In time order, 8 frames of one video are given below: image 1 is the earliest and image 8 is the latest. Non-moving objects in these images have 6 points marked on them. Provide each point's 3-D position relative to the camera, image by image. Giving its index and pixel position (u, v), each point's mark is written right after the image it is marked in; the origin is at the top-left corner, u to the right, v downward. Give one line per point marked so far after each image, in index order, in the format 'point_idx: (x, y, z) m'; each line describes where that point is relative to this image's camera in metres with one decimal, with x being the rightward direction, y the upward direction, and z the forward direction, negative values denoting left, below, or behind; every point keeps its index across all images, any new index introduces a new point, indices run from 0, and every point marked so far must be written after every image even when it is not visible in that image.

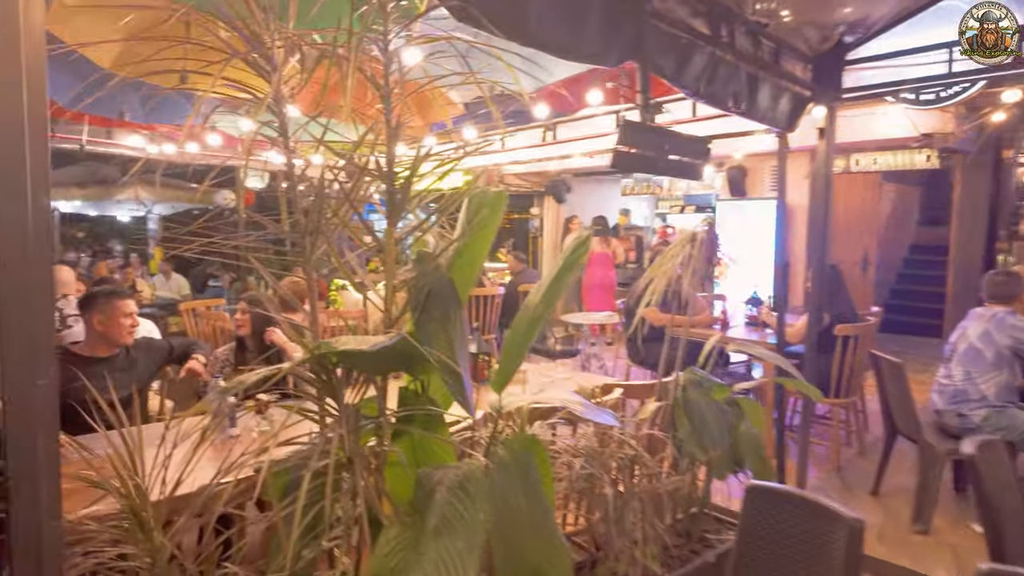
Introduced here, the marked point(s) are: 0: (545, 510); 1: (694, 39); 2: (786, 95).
0: (+0.1, -0.5, +1.4) m
1: (+0.8, +1.1, +2.6) m
2: (+1.6, +1.1, +3.4) m
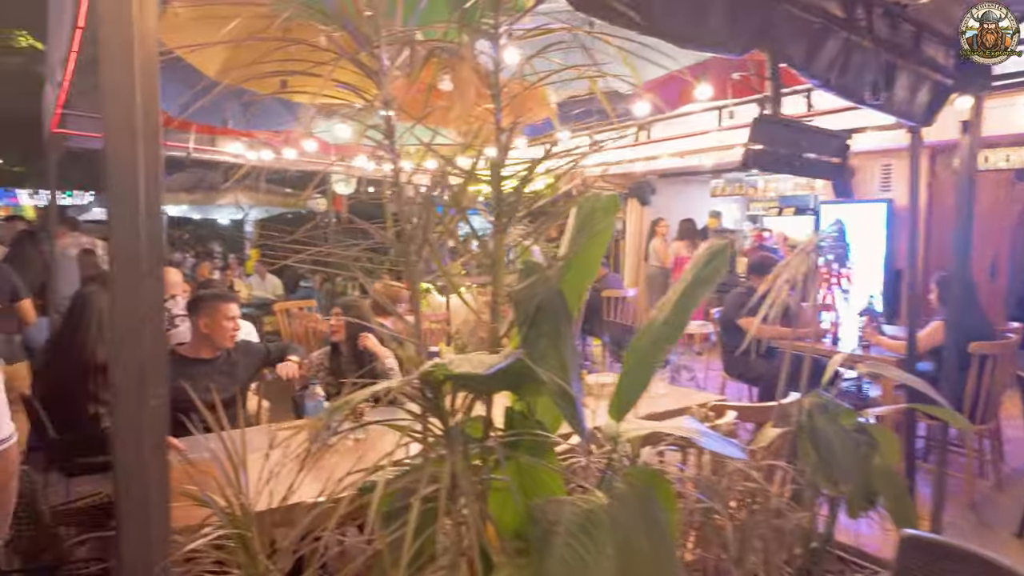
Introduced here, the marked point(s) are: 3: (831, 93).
0: (+0.3, -0.5, +1.2) m
1: (+1.2, +1.0, +2.4) m
2: (+2.1, +1.0, +3.0) m
3: (+1.3, +0.8, +2.5) m
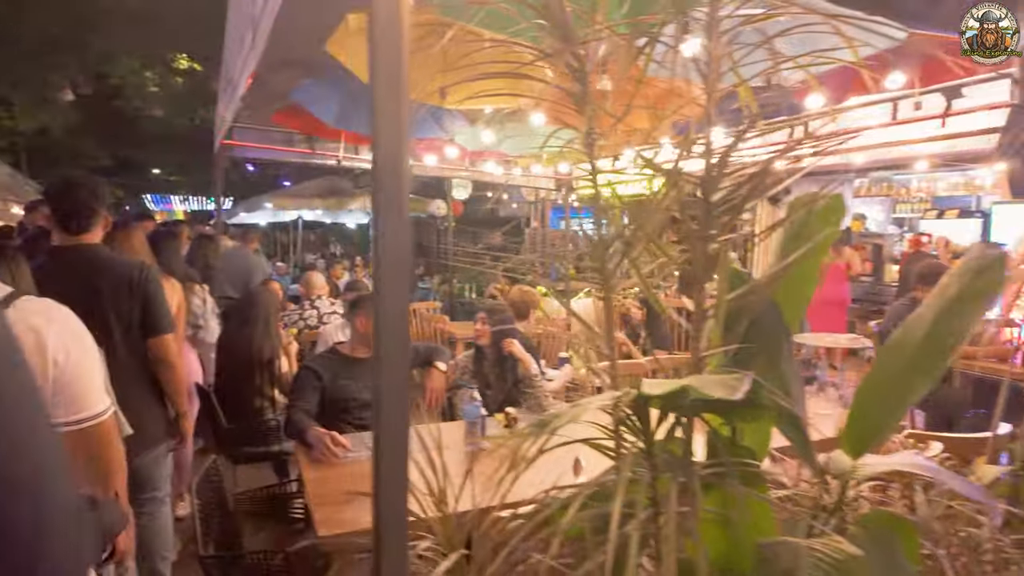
0: (+0.7, -0.6, +1.0) m
1: (+1.8, +1.0, +2.0) m
2: (+2.8, +0.9, +2.5) m
3: (+1.9, +0.8, +2.2) m
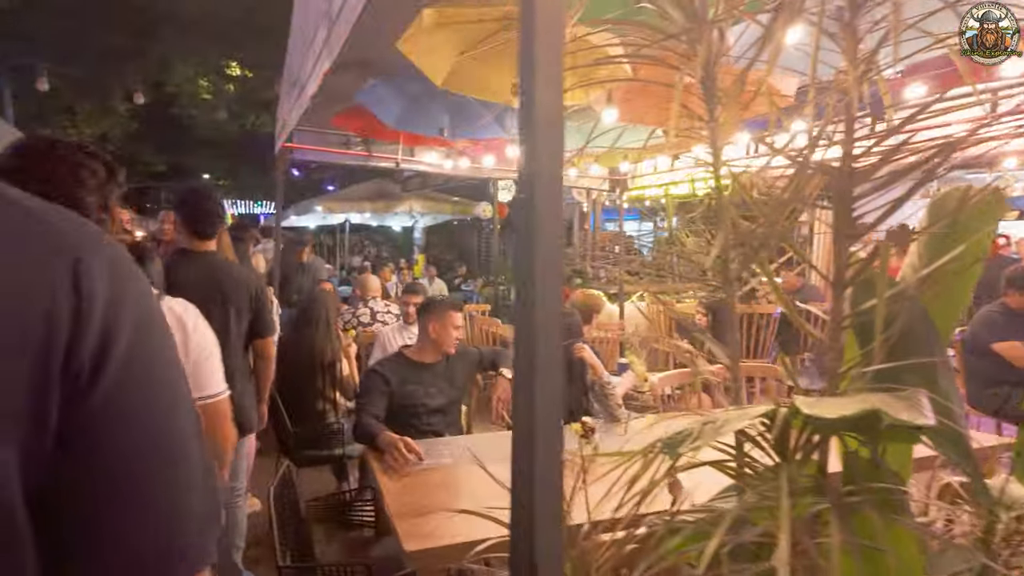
0: (+0.9, -0.6, +0.9) m
1: (+2.1, +1.0, +1.8) m
2: (+3.1, +0.9, +2.3) m
3: (+2.2, +0.7, +1.9) m
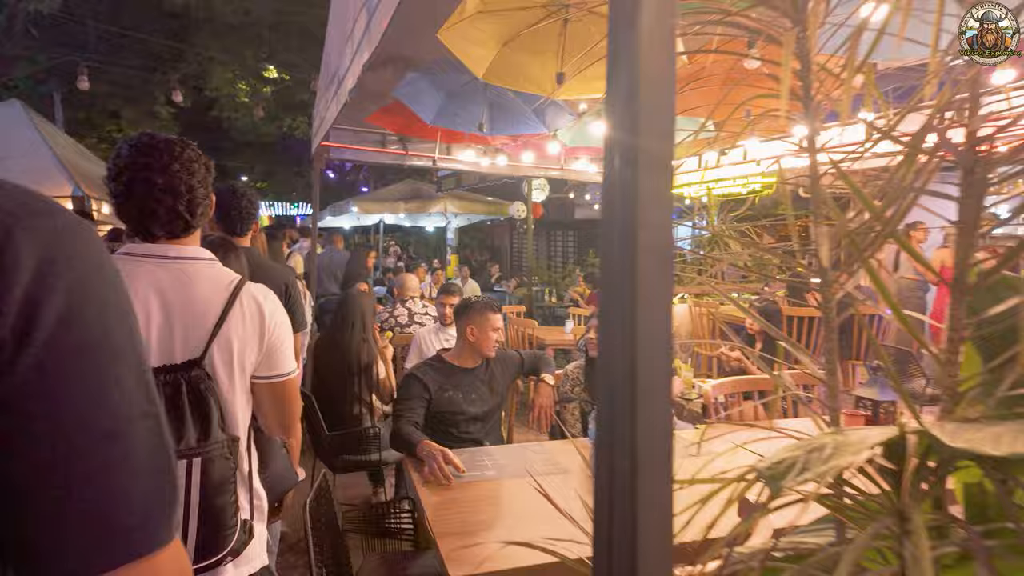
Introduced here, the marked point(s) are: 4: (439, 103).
0: (+1.0, -0.6, +0.7) m
1: (+2.3, +1.0, +1.6) m
2: (+3.2, +0.9, +2.0) m
3: (+2.4, +0.7, +1.7) m
4: (-0.4, +1.1, +3.5) m
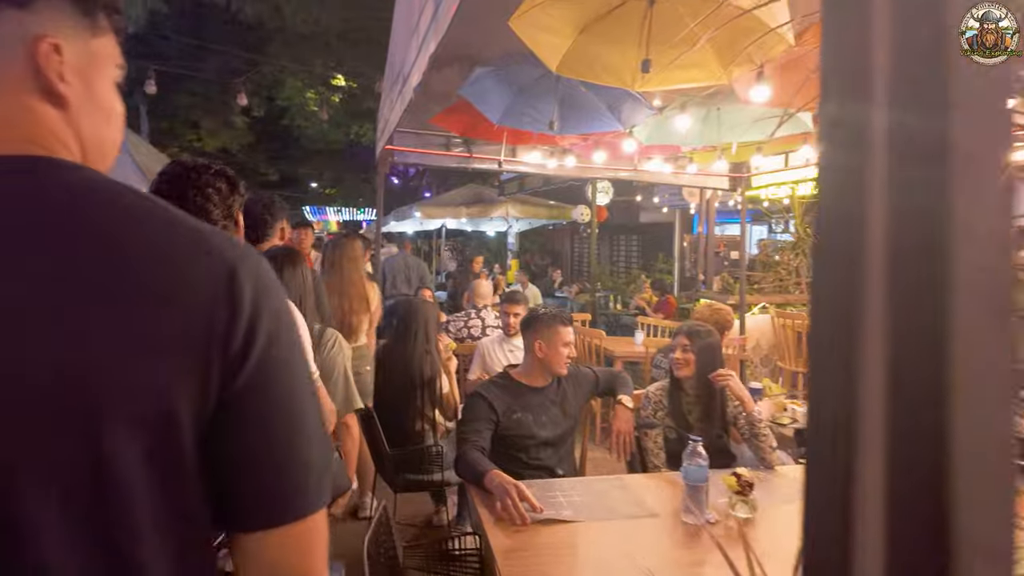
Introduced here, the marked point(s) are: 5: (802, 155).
0: (+1.1, -0.6, +0.4) m
1: (+2.4, +0.9, +1.1) m
2: (+3.5, +0.8, +1.4) m
3: (+2.6, +0.7, +1.2) m
4: (0.0, +1.0, +3.3) m
5: (+2.1, +1.0, +4.5) m
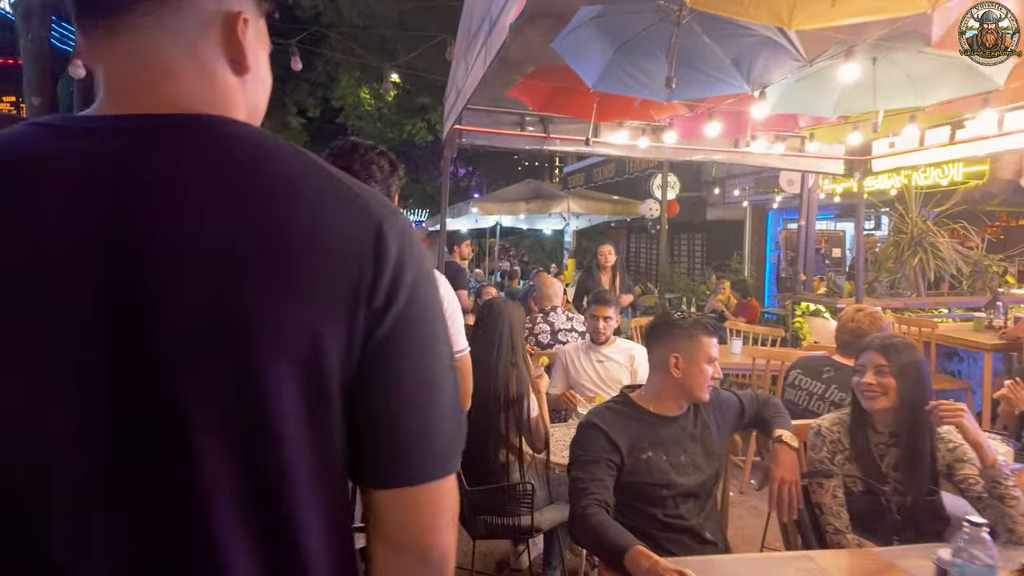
0: (+1.3, -0.6, -0.3) m
1: (+2.7, +0.9, +0.4) m
2: (+3.8, +0.8, +0.6) m
3: (+2.9, +0.7, +0.4) m
4: (+0.4, +1.0, +2.7) m
5: (+2.7, +1.0, +3.7) m
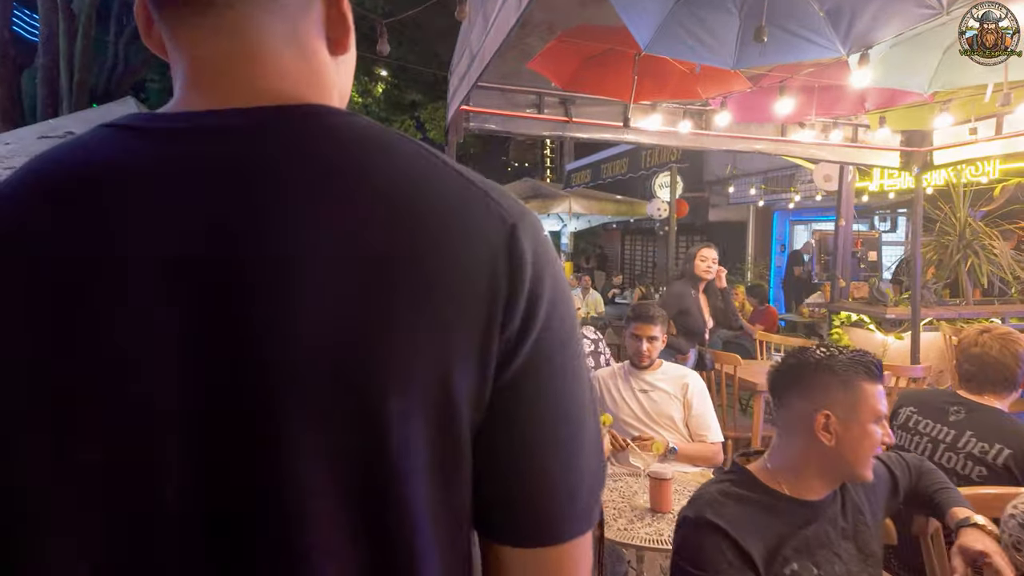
0: (+1.5, -0.7, -0.9) m
1: (+2.9, +0.8, -0.2) m
2: (+3.9, +0.8, +0.1) m
3: (+3.0, +0.6, -0.1) m
4: (+0.5, +1.0, +2.1) m
5: (+2.8, +0.9, +3.2) m
